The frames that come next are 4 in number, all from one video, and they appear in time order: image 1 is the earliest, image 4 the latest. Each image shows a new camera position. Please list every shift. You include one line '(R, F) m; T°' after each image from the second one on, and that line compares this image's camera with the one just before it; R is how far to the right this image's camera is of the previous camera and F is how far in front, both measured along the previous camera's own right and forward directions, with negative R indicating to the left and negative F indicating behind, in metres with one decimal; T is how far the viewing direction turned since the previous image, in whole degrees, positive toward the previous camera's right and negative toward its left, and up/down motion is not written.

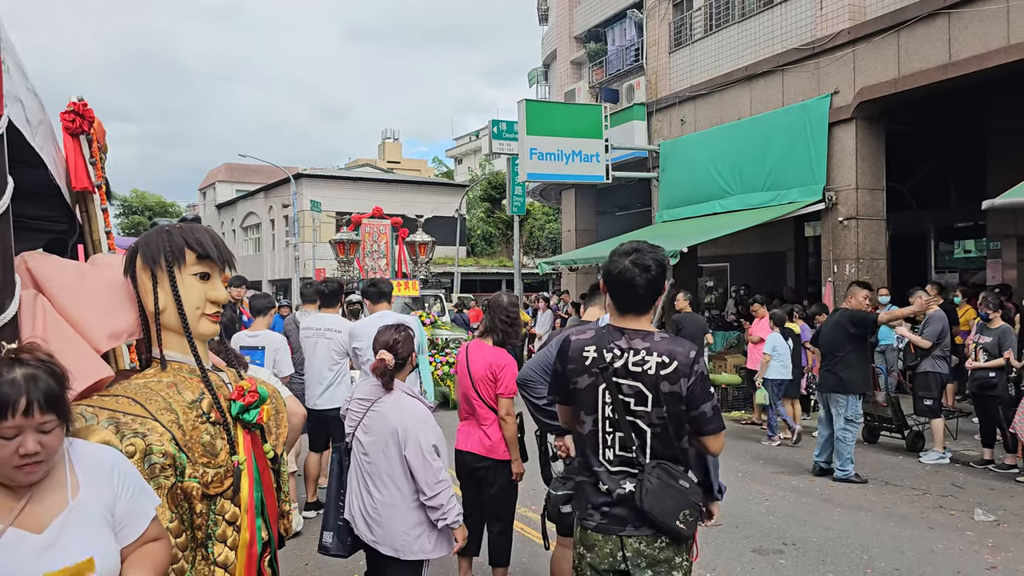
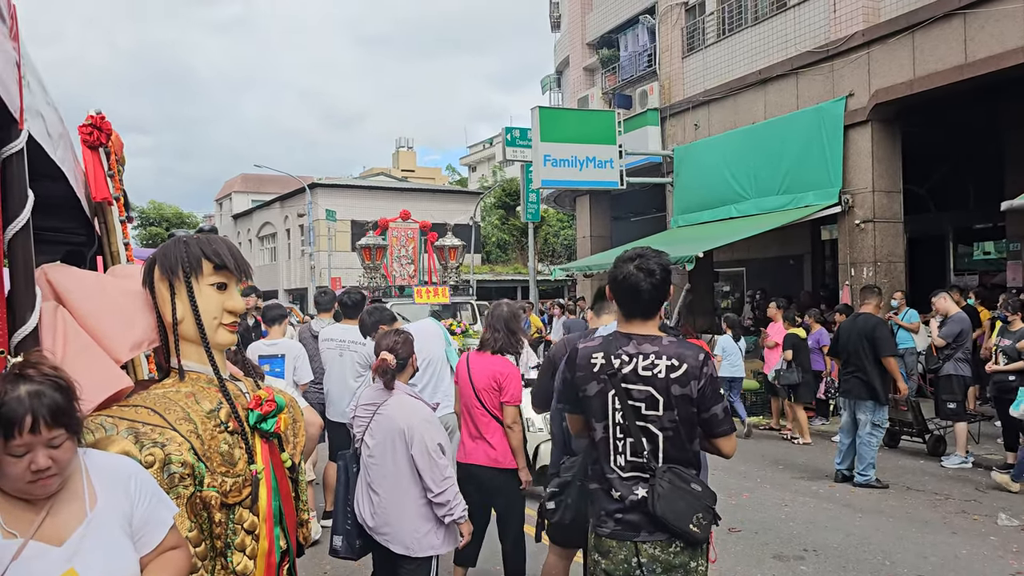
(0.0, 0.0) m; 0°
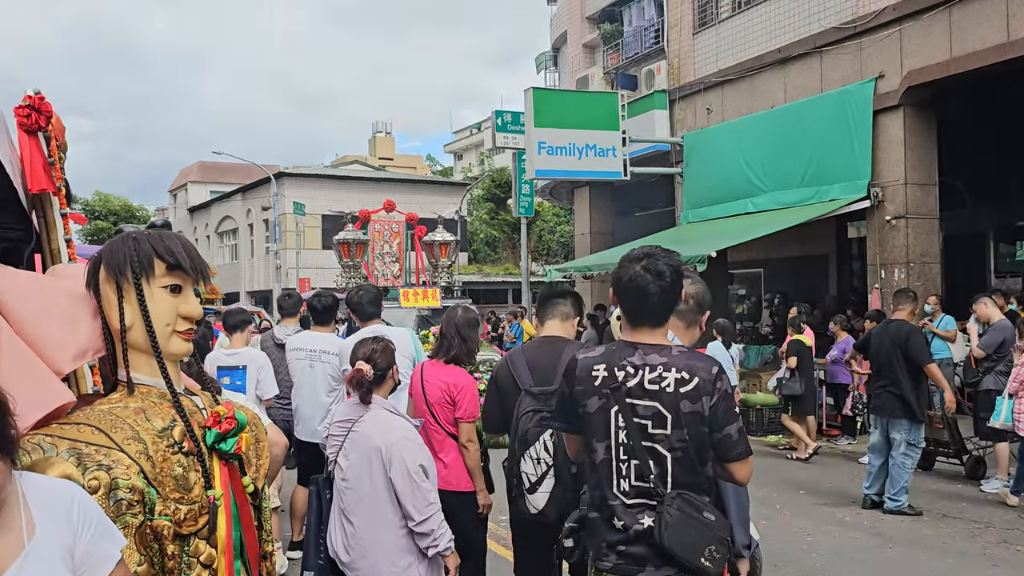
(+0.1, +1.7) m; 0°
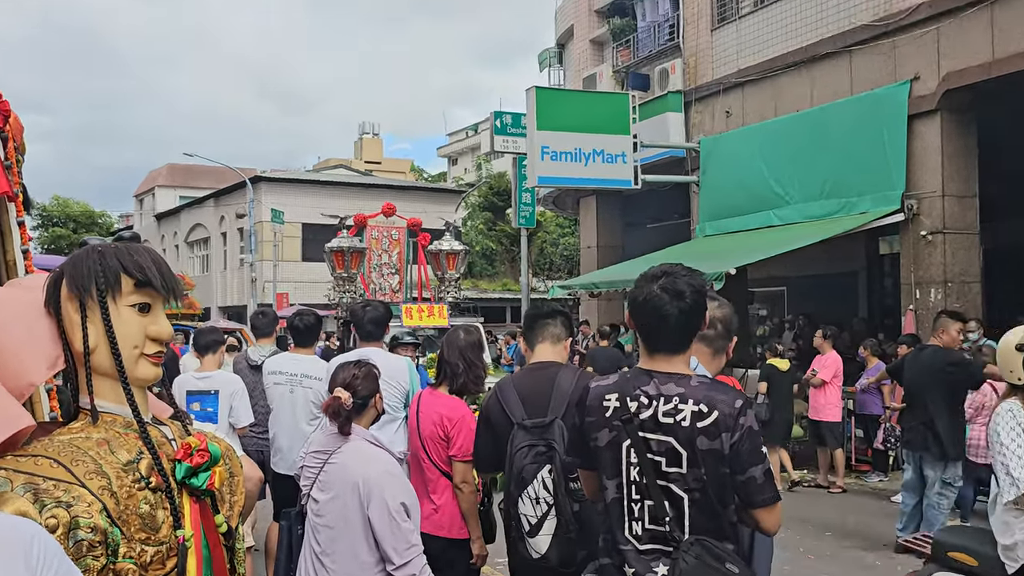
(0.0, +1.2) m; 0°
